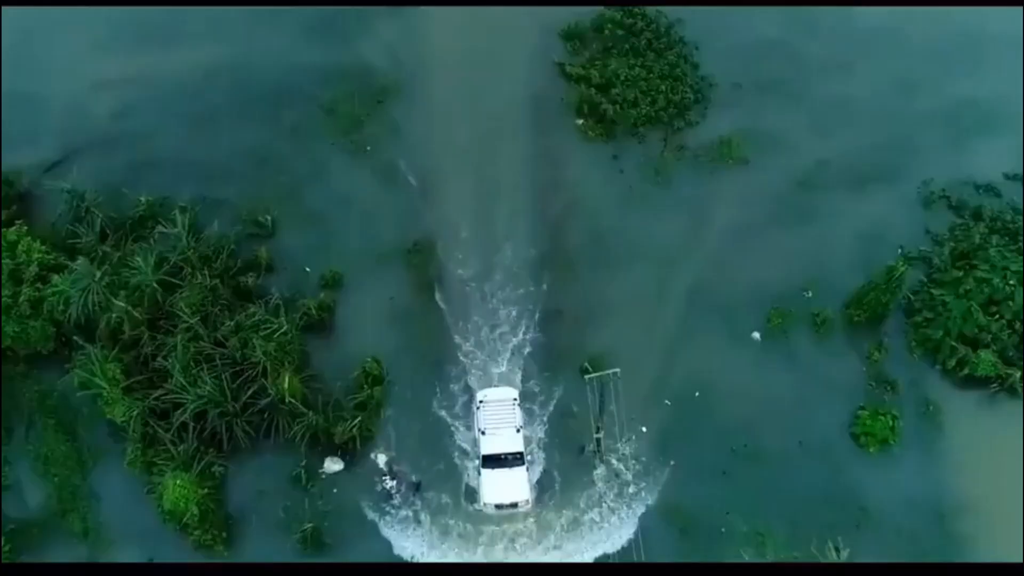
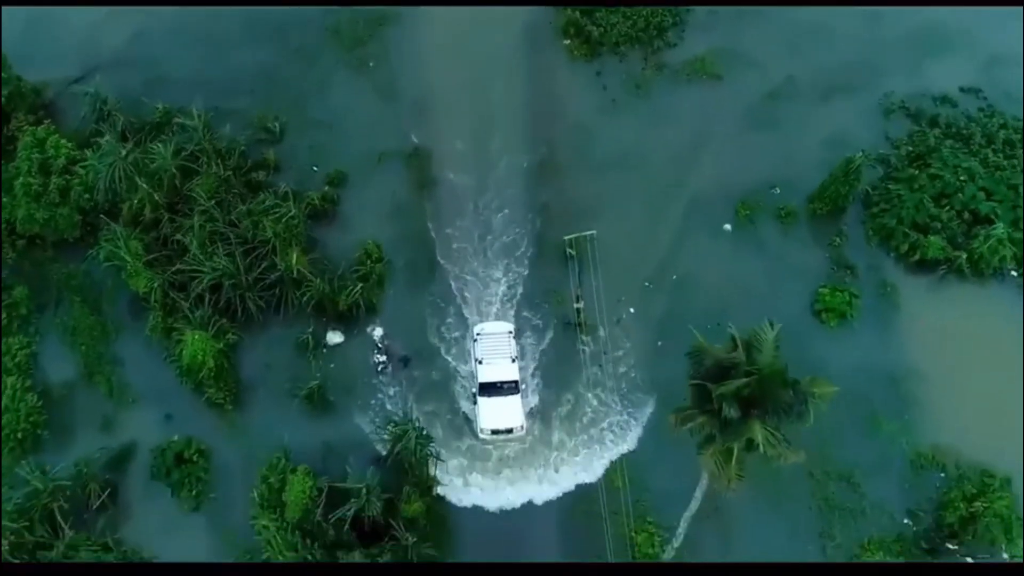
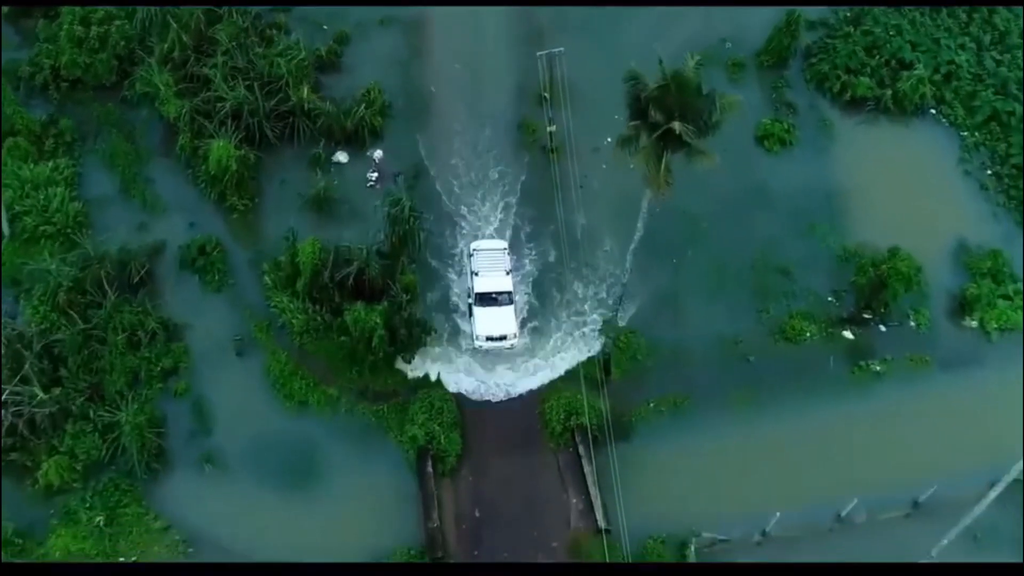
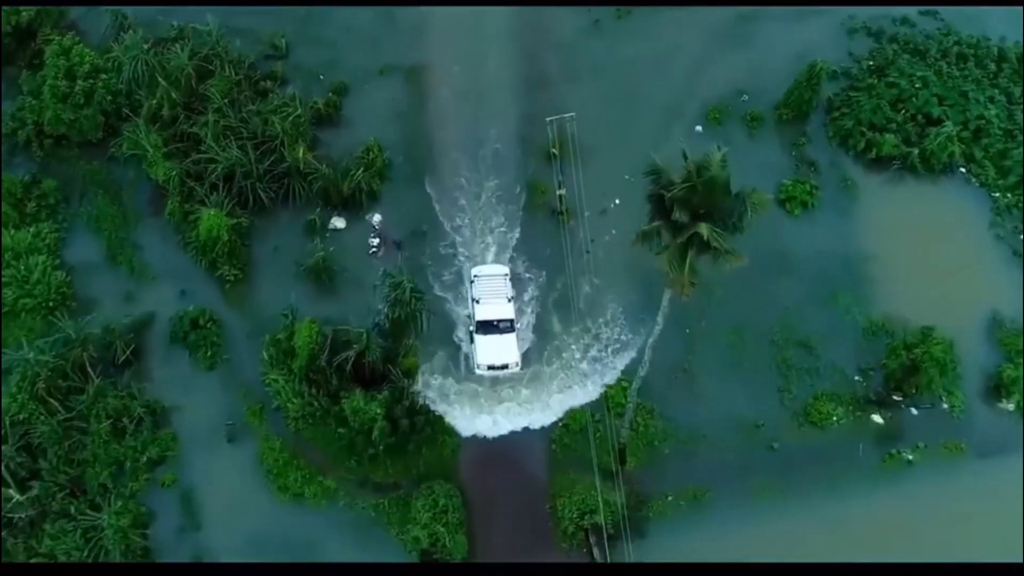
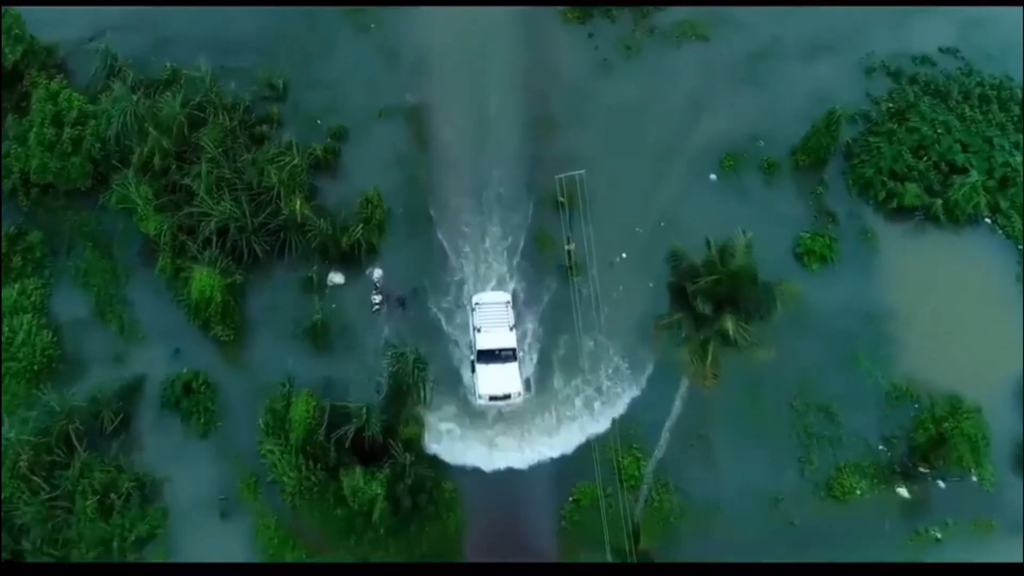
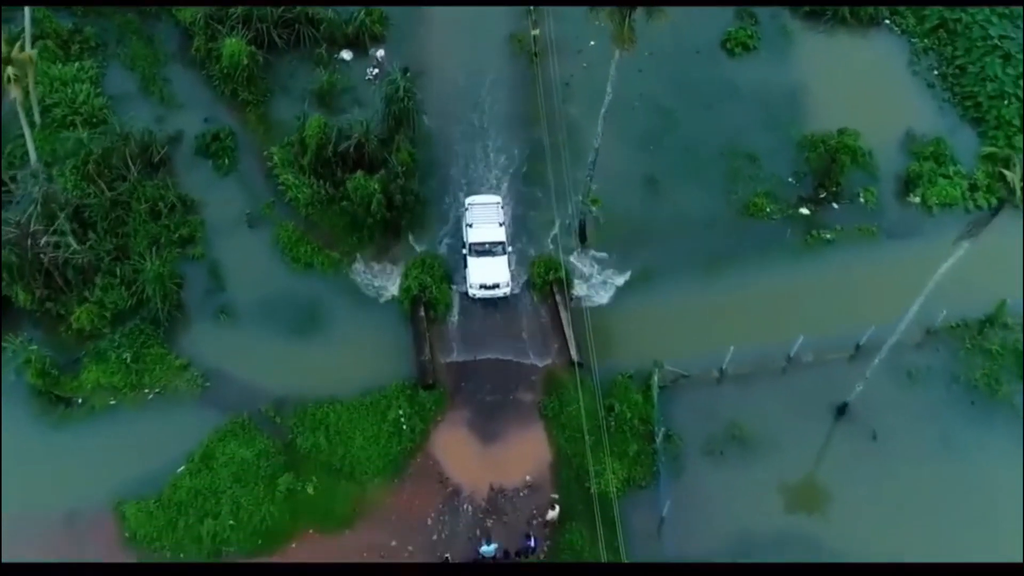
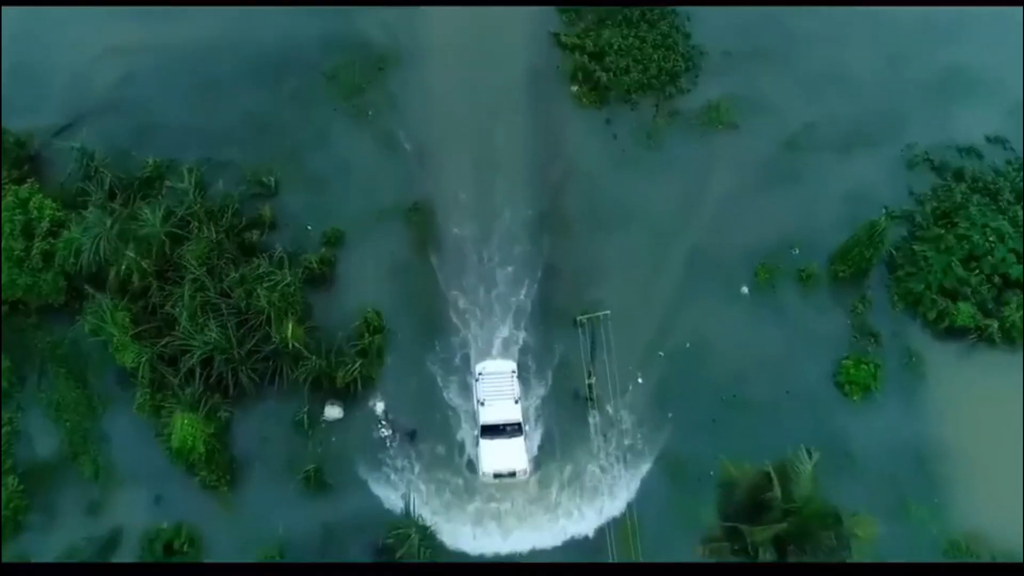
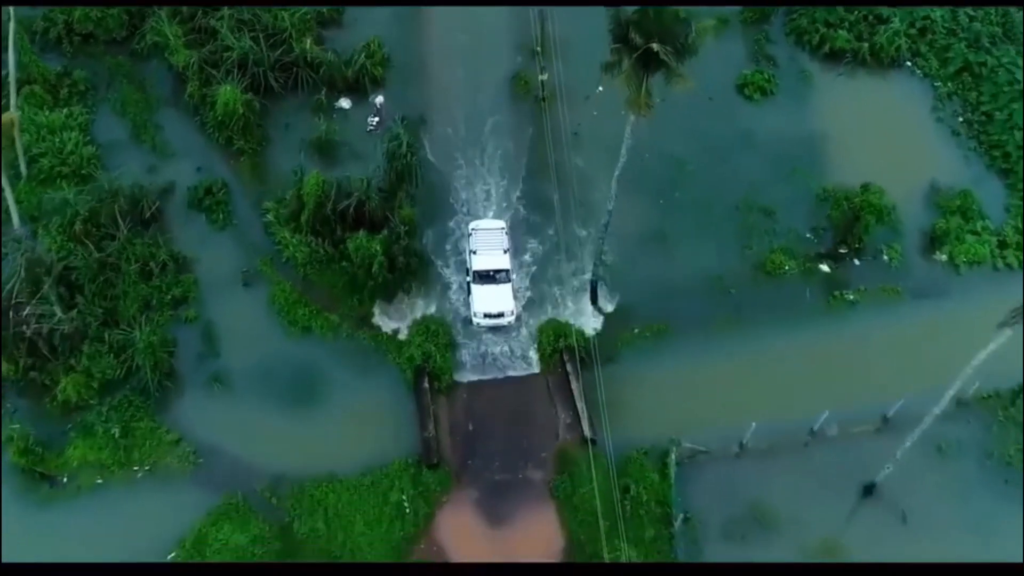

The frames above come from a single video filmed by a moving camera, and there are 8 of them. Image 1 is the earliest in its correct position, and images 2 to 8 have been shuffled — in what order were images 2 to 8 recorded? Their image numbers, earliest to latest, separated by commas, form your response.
7, 2, 5, 4, 3, 8, 6
